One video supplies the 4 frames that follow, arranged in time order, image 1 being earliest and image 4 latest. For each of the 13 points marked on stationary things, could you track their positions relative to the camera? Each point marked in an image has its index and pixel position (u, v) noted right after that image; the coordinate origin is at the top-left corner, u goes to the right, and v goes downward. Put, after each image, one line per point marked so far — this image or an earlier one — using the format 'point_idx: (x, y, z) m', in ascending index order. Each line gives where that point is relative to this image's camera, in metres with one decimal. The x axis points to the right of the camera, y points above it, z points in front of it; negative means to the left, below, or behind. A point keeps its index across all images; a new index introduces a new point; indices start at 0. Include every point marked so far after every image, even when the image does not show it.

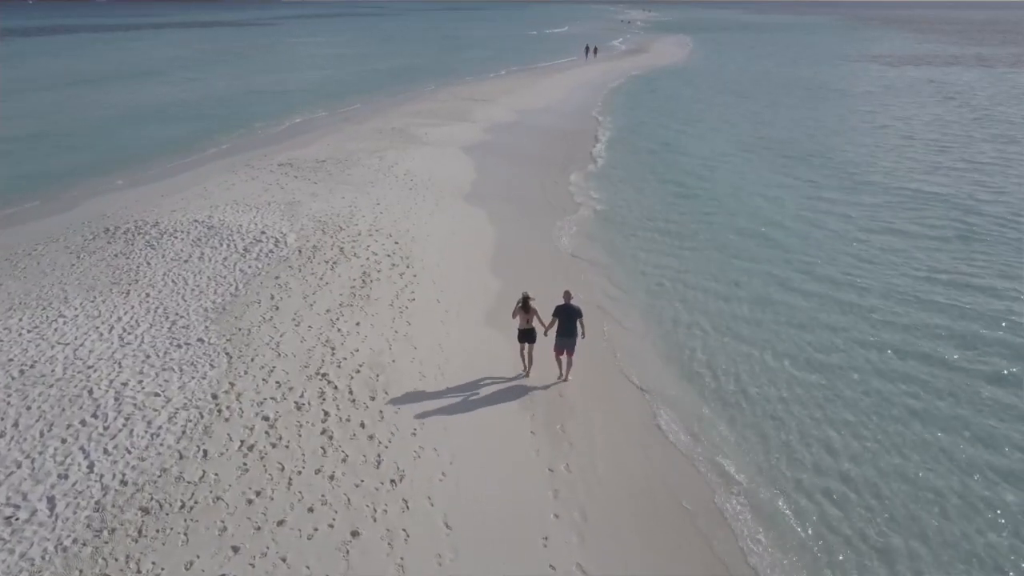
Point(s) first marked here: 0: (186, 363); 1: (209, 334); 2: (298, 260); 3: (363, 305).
0: (-5.4, -1.2, +10.3) m
1: (-5.5, -0.8, +11.2) m
2: (-4.9, +0.7, +14.4) m
3: (-3.1, -0.3, +12.8) m
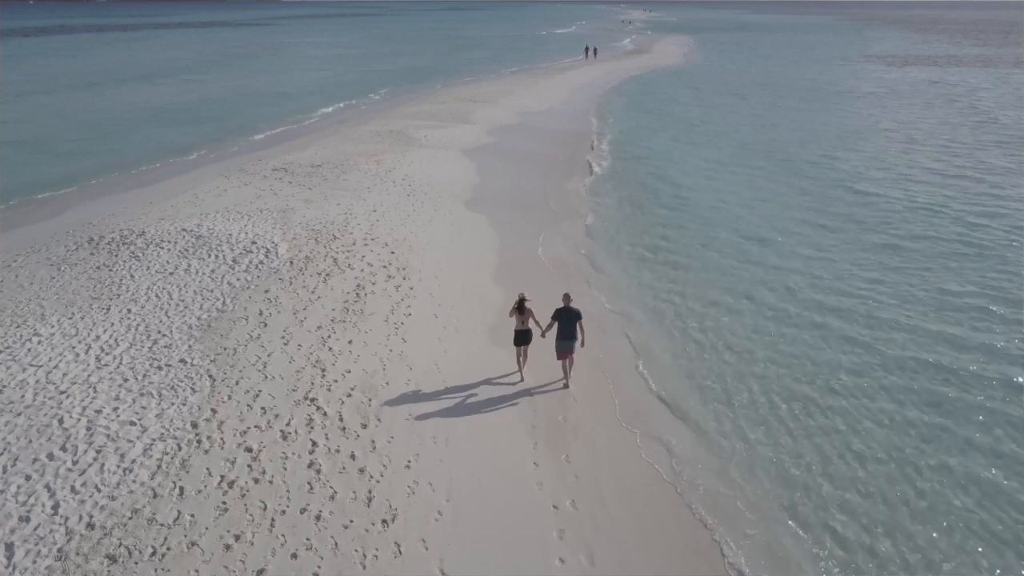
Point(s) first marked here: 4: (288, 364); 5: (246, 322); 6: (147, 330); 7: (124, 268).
0: (-5.4, -1.5, +9.6) m
1: (-5.5, -1.1, +10.6) m
2: (-4.9, +0.4, +13.7) m
3: (-3.0, -0.6, +12.1) m
4: (-3.8, -1.3, +10.5) m
5: (-5.0, -0.7, +11.7) m
6: (-6.6, -0.8, +11.2) m
7: (-8.5, +0.4, +13.5) m
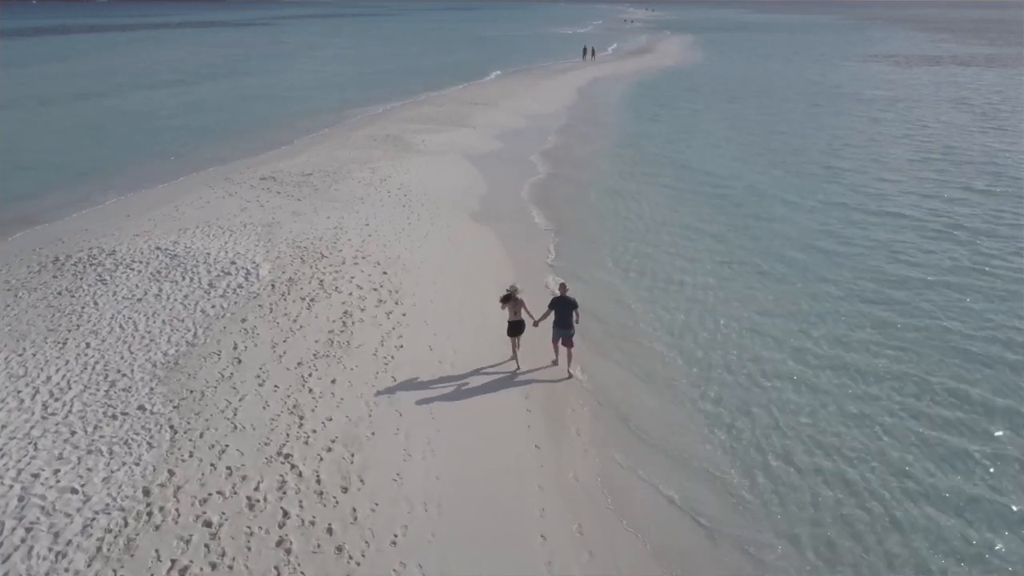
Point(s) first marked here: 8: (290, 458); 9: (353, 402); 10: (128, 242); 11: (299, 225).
0: (-5.4, -2.1, +8.4) m
1: (-5.4, -1.7, +9.4) m
2: (-4.9, -0.2, +12.5) m
3: (-3.0, -1.2, +10.9) m
4: (-3.8, -1.8, +9.3) m
5: (-5.0, -1.2, +10.5) m
6: (-6.6, -1.3, +10.0) m
7: (-8.4, -0.1, +12.3) m
8: (-3.0, -2.3, +8.4) m
9: (-2.5, -1.8, +9.7) m
10: (-9.2, +1.1, +14.9) m
11: (-5.7, +1.7, +16.5) m
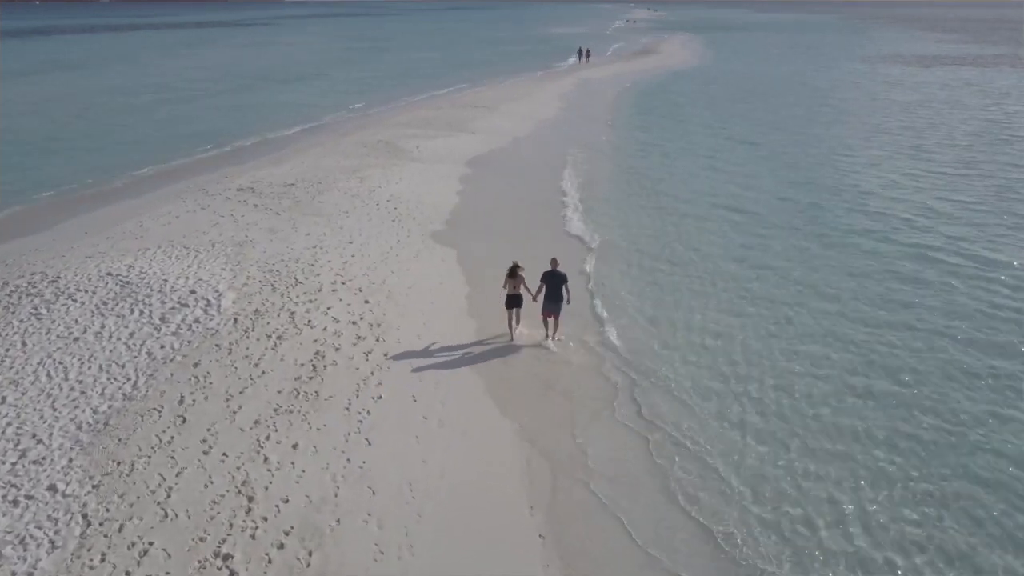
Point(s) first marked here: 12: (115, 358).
0: (-5.4, -2.7, +6.7) m
1: (-5.5, -2.3, +7.6) m
2: (-4.9, -0.8, +10.7) m
3: (-3.0, -1.8, +9.1) m
4: (-3.8, -2.5, +7.5) m
5: (-5.0, -1.8, +8.7) m
6: (-6.6, -1.9, +8.3) m
7: (-8.4, -0.7, +10.5) m
8: (-3.0, -2.9, +6.7) m
9: (-2.5, -2.4, +8.0) m
10: (-9.2, +0.5, +13.1) m
11: (-5.7, +1.0, +14.8) m
12: (-6.4, -1.1, +9.9) m
